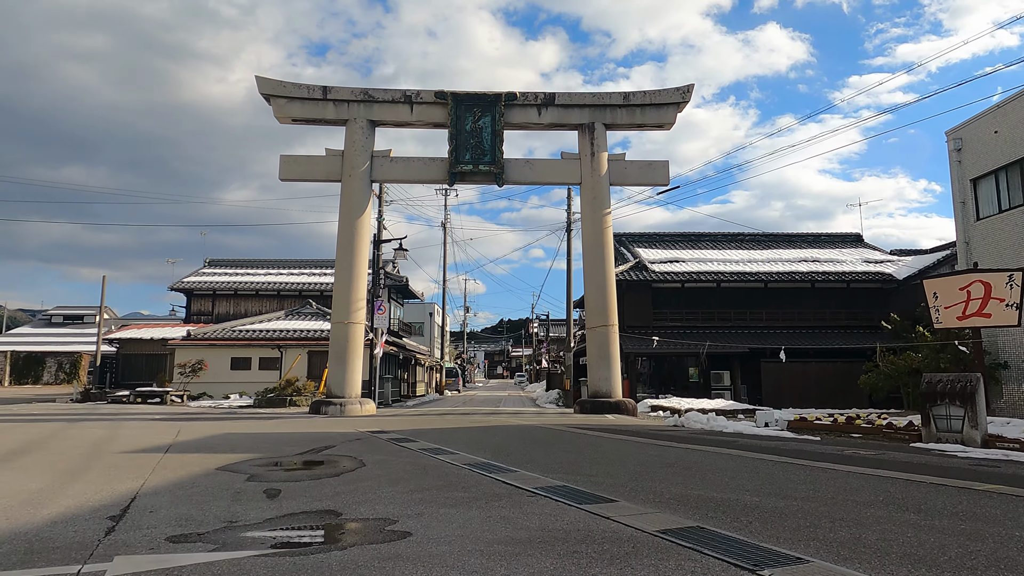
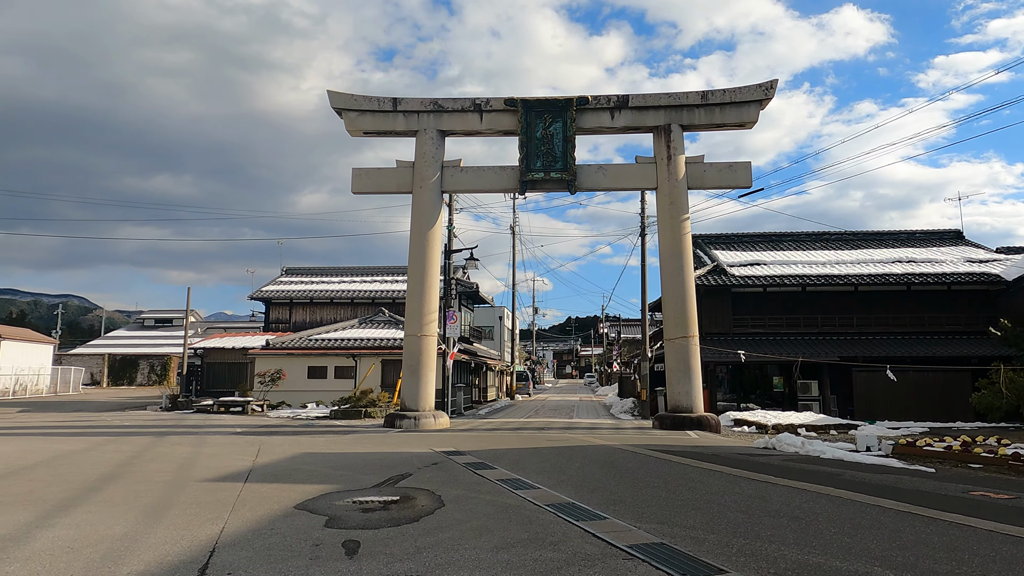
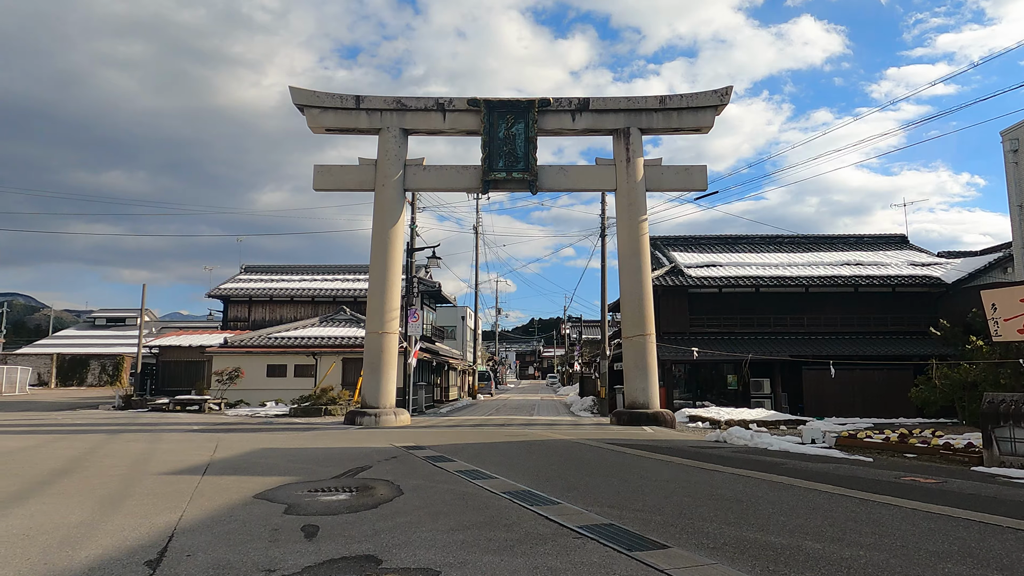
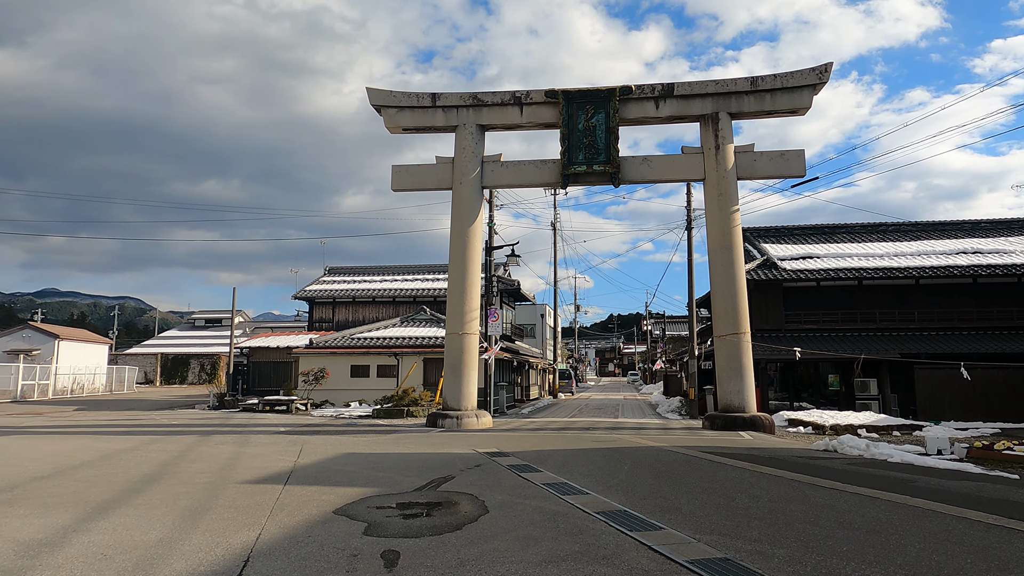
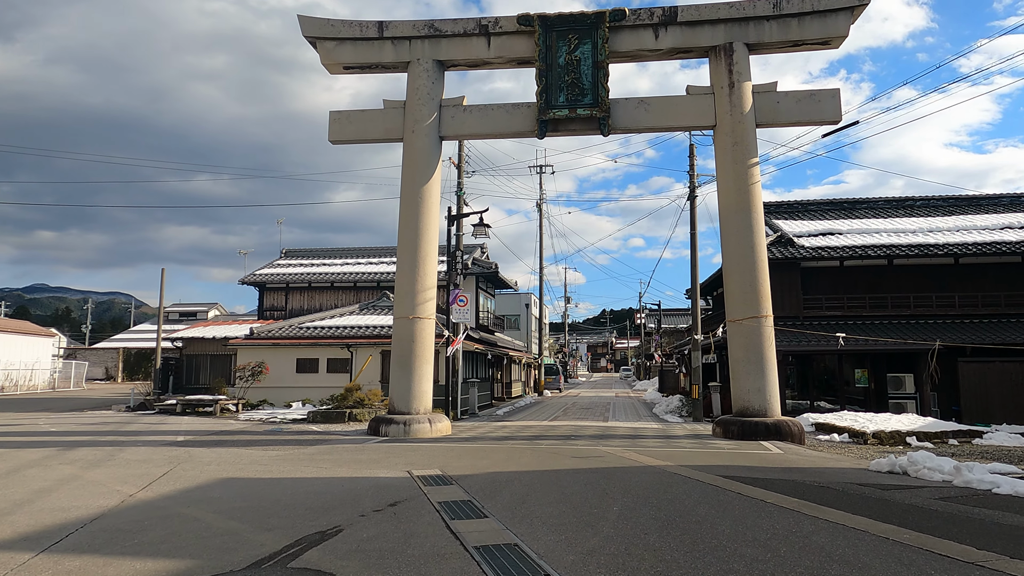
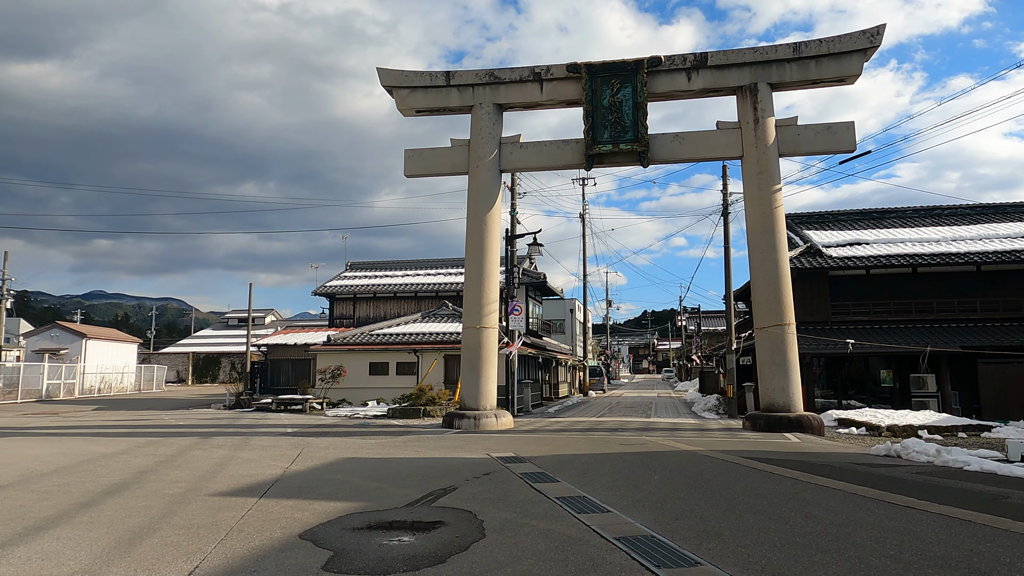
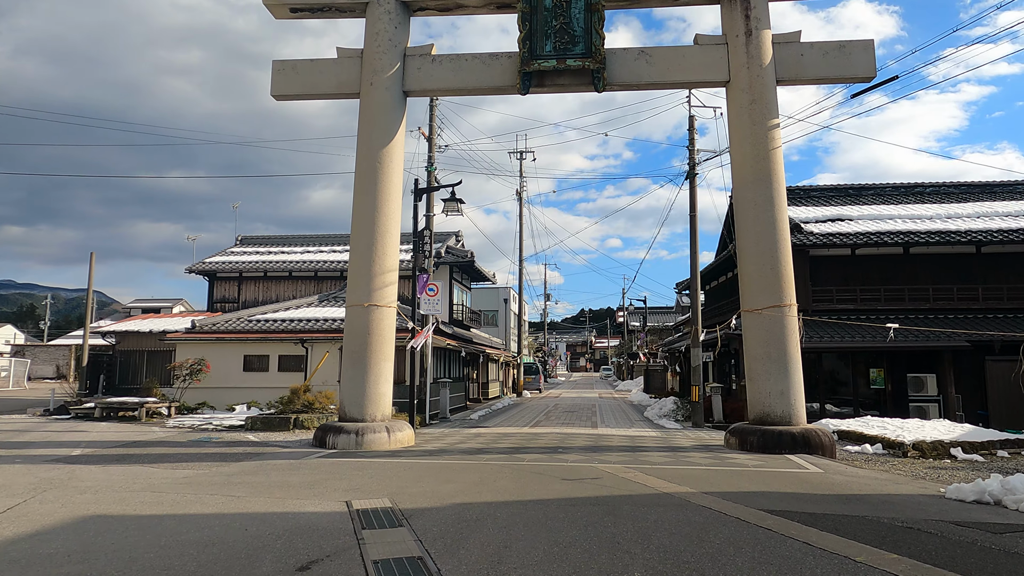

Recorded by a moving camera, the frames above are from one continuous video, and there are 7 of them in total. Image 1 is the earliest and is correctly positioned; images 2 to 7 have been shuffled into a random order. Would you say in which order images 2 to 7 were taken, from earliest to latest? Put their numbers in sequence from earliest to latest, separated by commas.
3, 2, 4, 6, 5, 7
